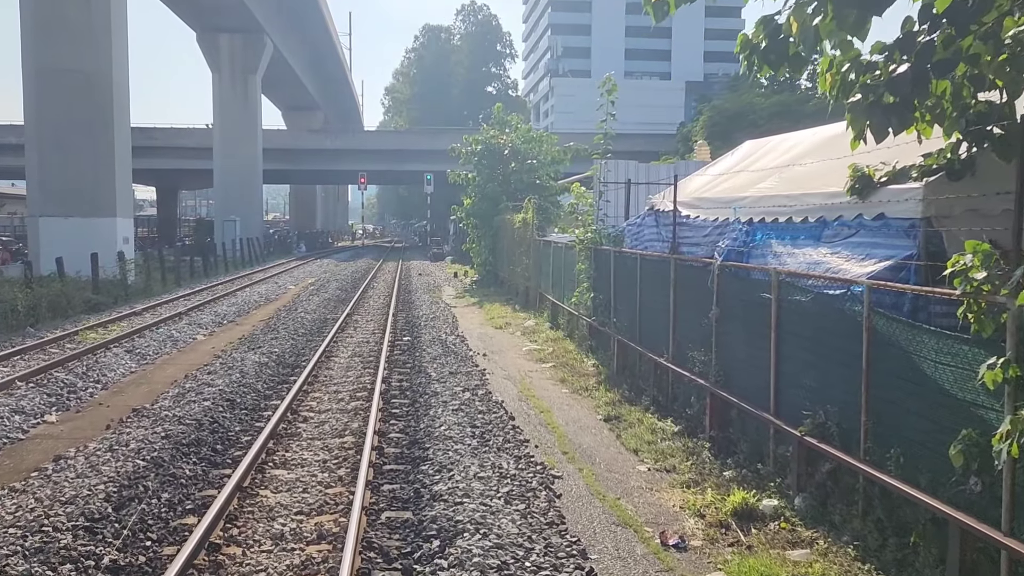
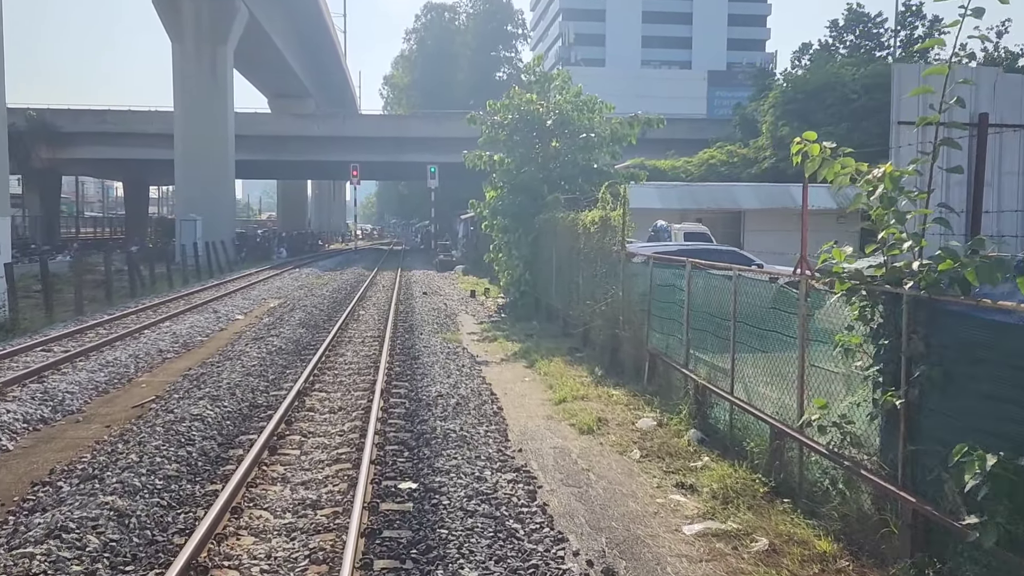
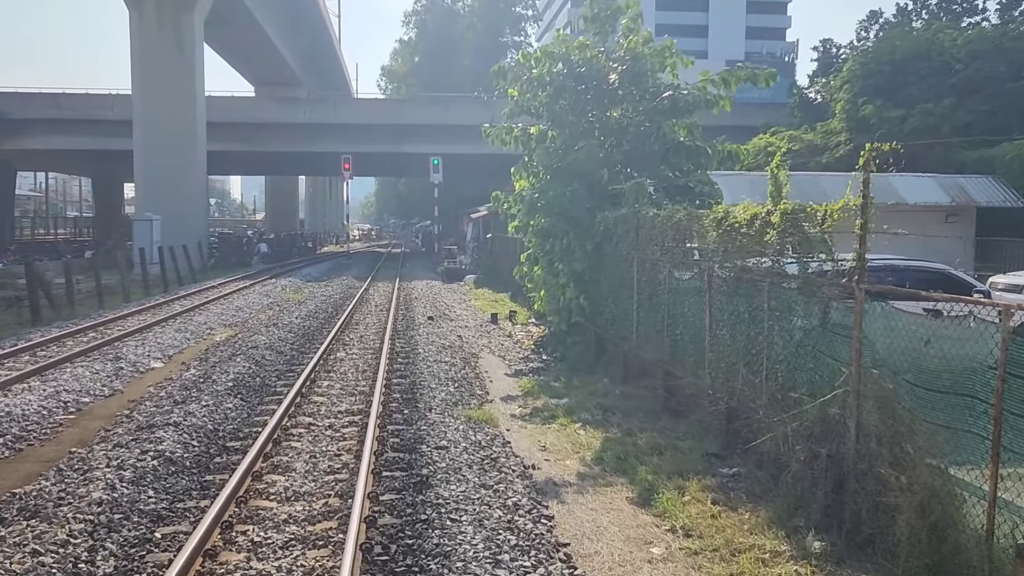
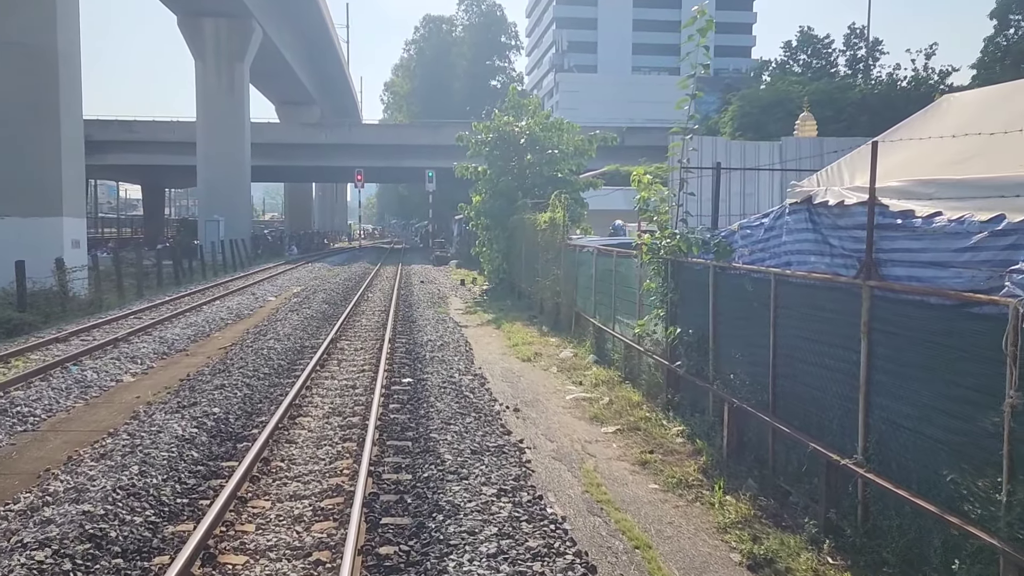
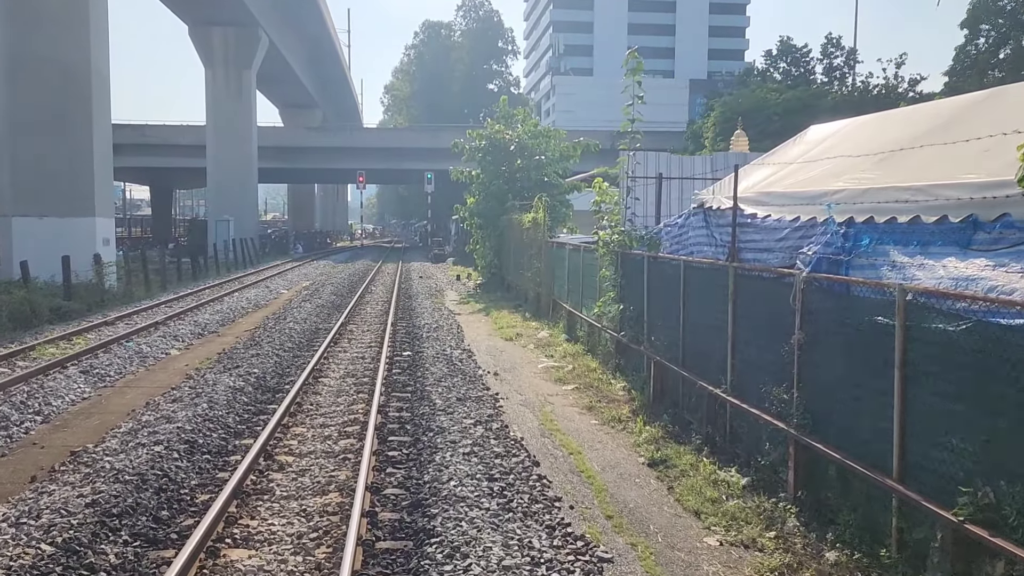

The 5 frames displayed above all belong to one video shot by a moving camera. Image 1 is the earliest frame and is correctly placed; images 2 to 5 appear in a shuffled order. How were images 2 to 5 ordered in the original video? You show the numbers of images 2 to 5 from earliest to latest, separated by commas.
5, 4, 2, 3
